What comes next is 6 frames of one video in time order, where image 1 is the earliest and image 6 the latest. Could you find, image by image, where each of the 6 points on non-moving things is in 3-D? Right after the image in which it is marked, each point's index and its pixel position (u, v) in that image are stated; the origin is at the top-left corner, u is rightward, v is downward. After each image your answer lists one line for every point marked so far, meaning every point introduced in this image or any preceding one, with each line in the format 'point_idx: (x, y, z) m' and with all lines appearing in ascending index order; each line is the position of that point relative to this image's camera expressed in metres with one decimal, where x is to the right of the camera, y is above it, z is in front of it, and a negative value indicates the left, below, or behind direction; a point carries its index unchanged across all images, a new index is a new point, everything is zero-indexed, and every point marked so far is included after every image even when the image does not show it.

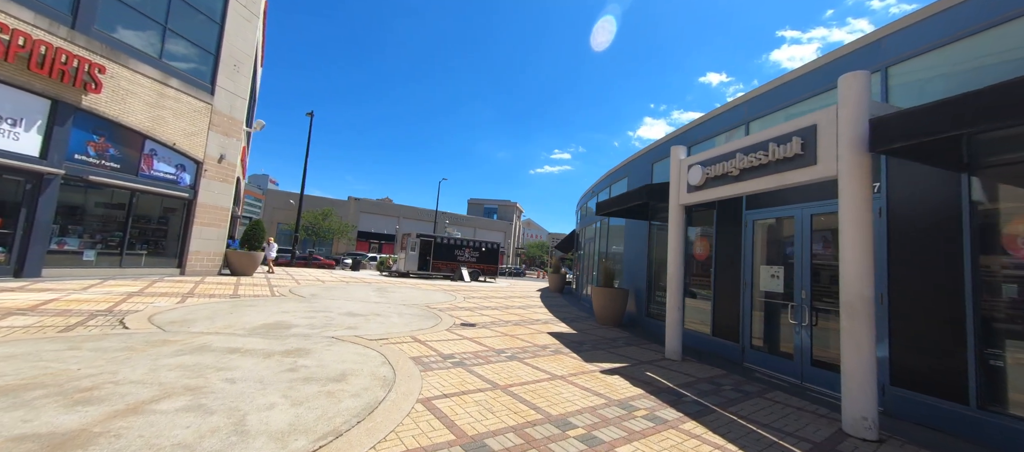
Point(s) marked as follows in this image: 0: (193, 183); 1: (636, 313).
0: (-11.1, +1.5, +12.6) m
1: (+3.2, -2.3, +9.4) m
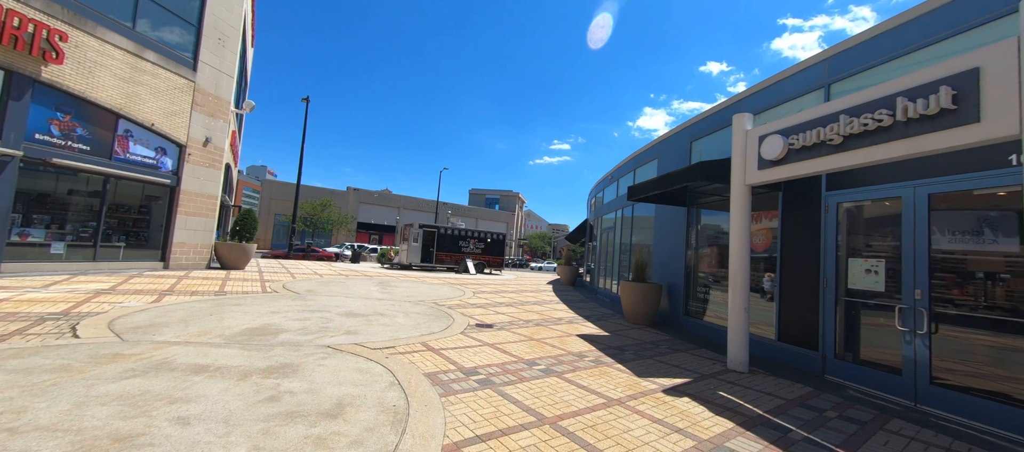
0: (-10.6, +1.8, +11.4) m
1: (+3.7, -2.0, +8.4) m
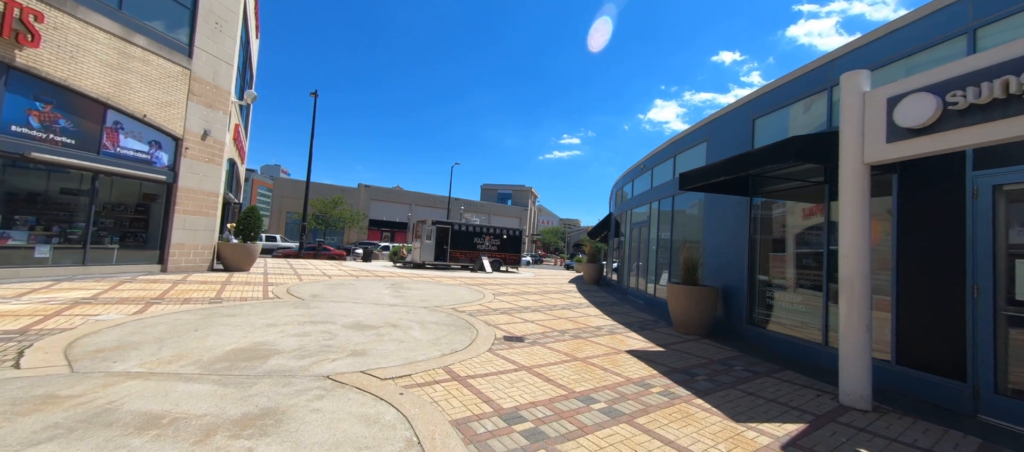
0: (-10.0, +1.8, +10.6) m
1: (+4.3, -1.8, +7.2) m
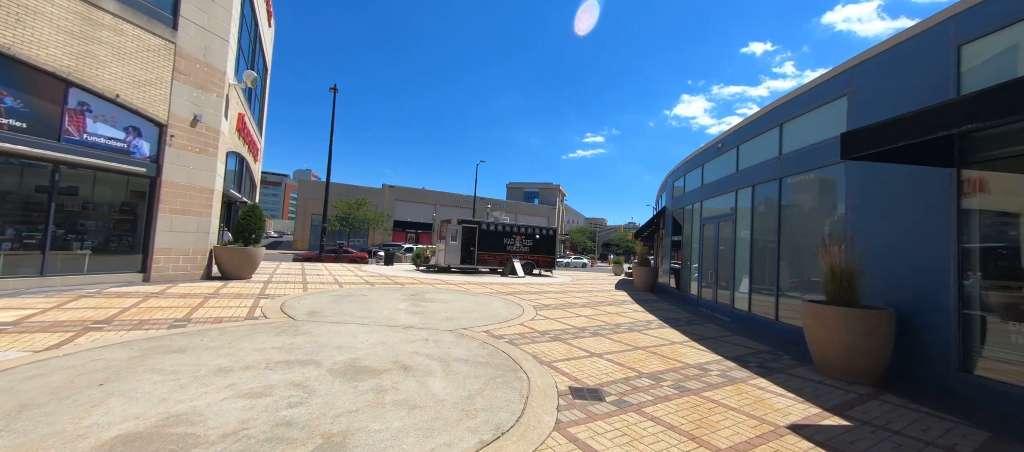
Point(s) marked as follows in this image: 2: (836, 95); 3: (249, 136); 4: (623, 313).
0: (-8.9, +1.8, +9.0) m
1: (+5.2, -1.7, +4.7) m
2: (+5.5, +2.2, +6.1) m
3: (-10.7, +3.7, +14.8) m
4: (+2.8, -2.2, +9.0) m
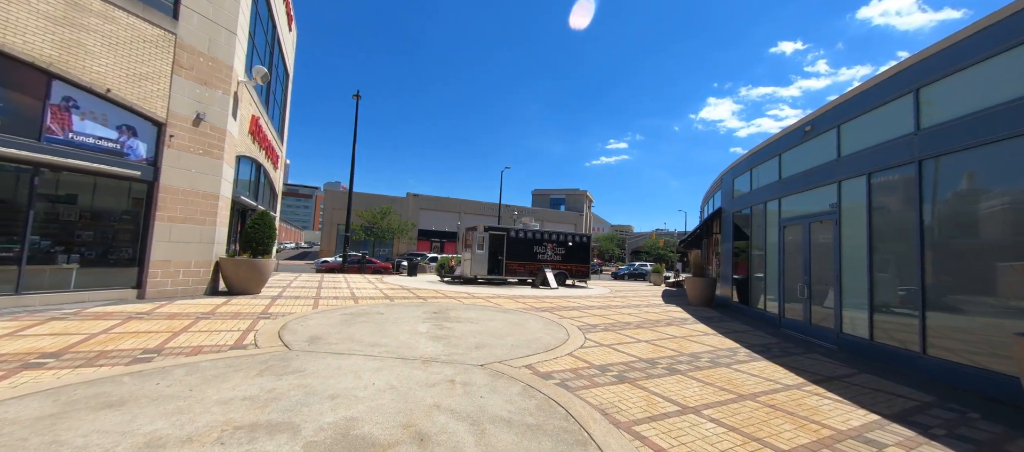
0: (-8.1, +1.6, +8.1) m
1: (+5.7, -1.6, +2.8) m
2: (+6.1, +2.3, +4.3) m
3: (-9.5, +3.3, +14.1) m
4: (+3.6, -2.2, +7.3) m
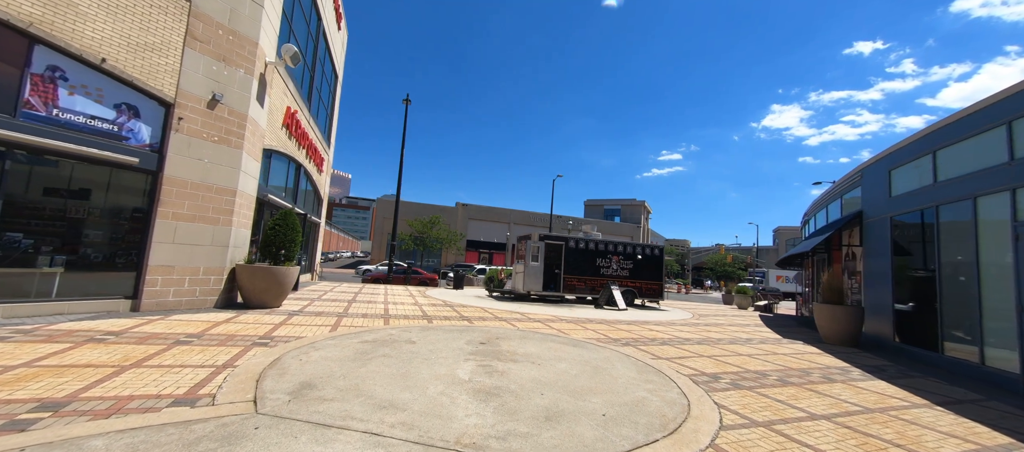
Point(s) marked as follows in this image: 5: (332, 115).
0: (-6.7, +1.6, +6.9) m
1: (+6.2, -1.5, -0.3) m
2: (+6.8, +2.3, +1.3) m
3: (-7.4, +3.1, +13.0) m
4: (+4.7, -2.3, +4.4) m
5: (-8.8, +5.4, +17.5) m
